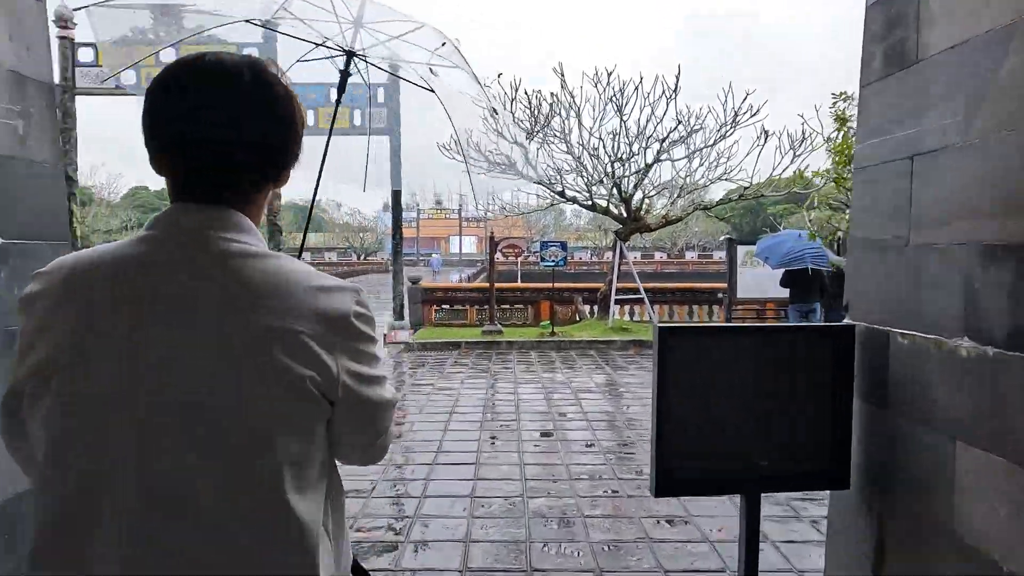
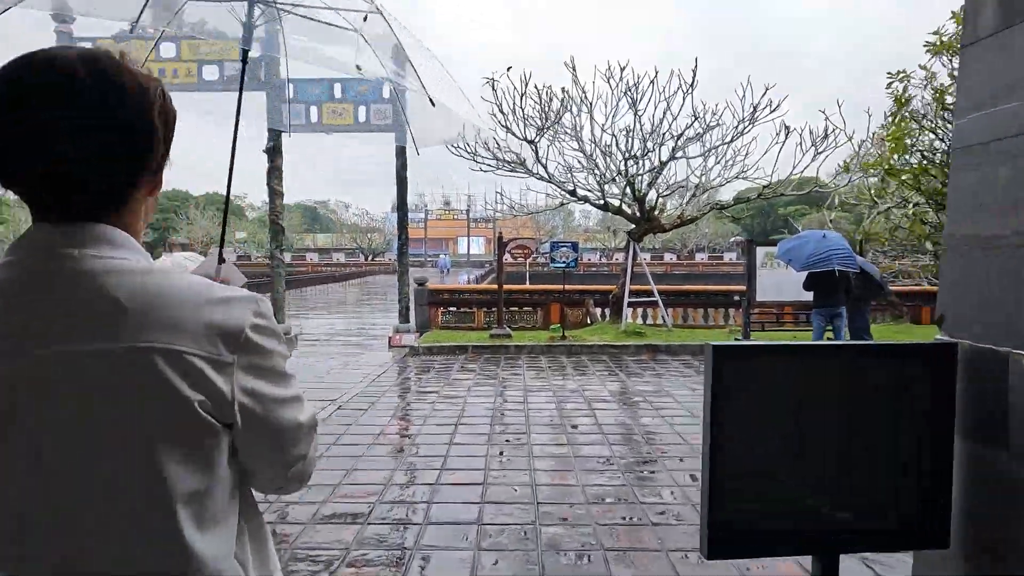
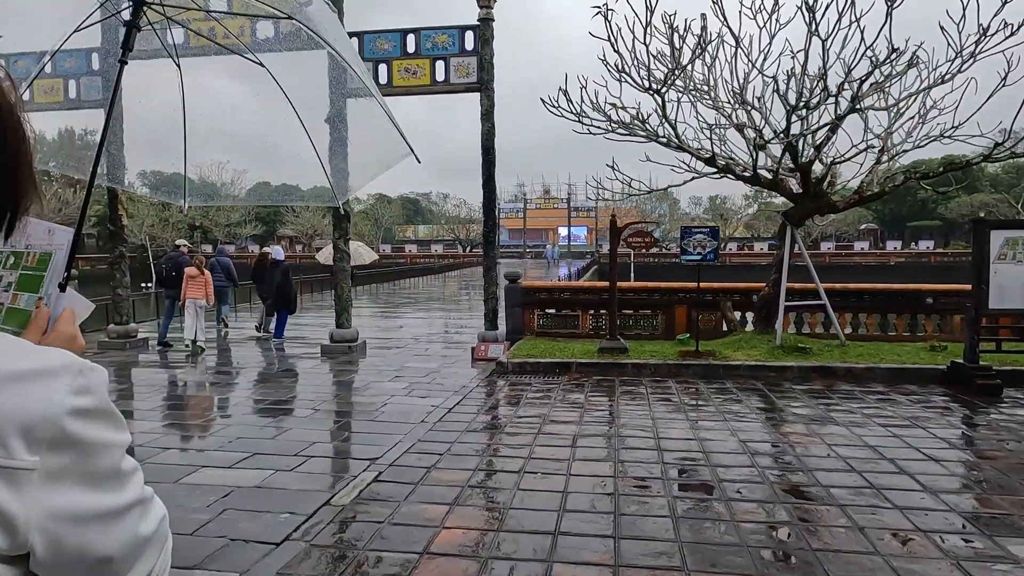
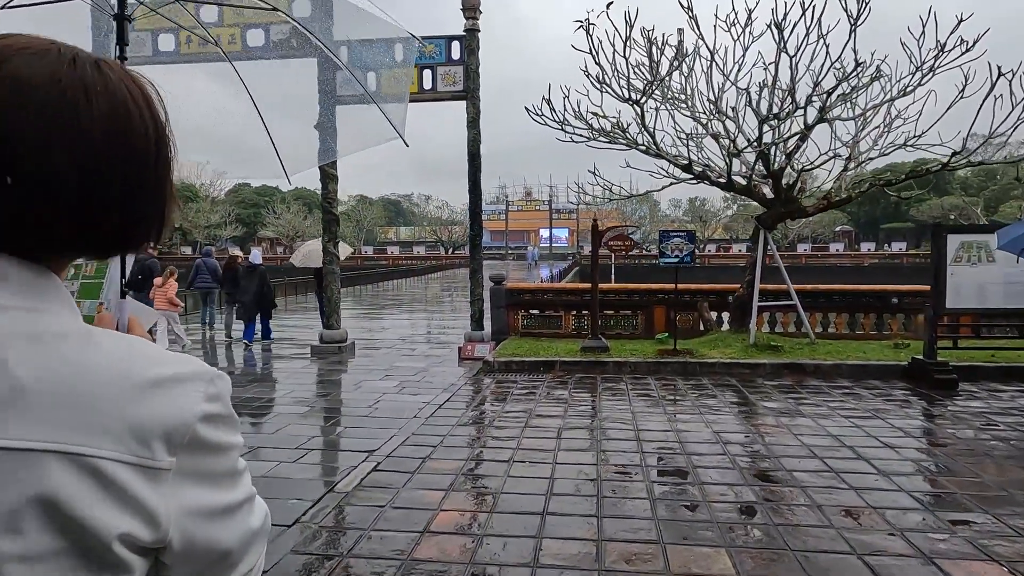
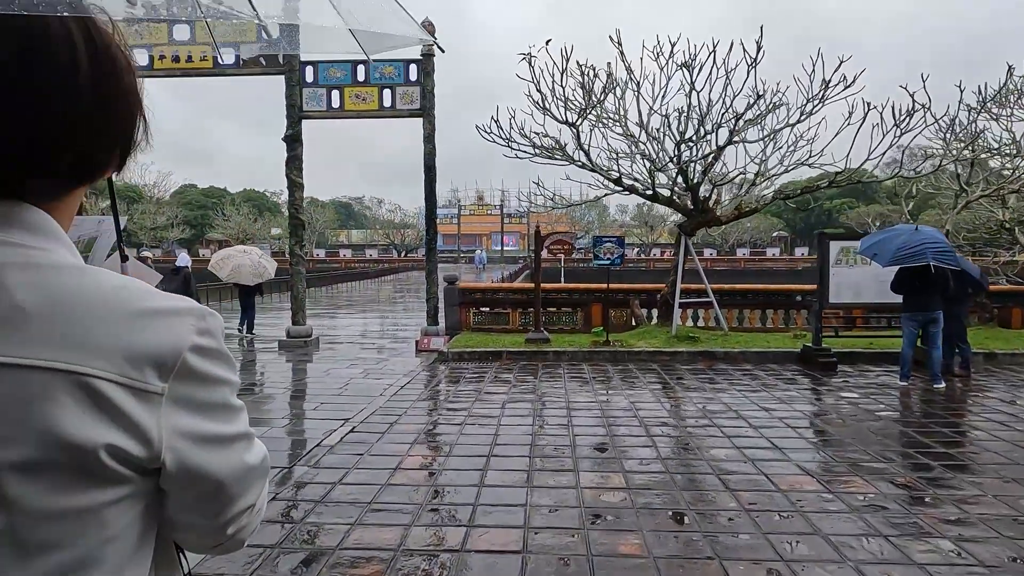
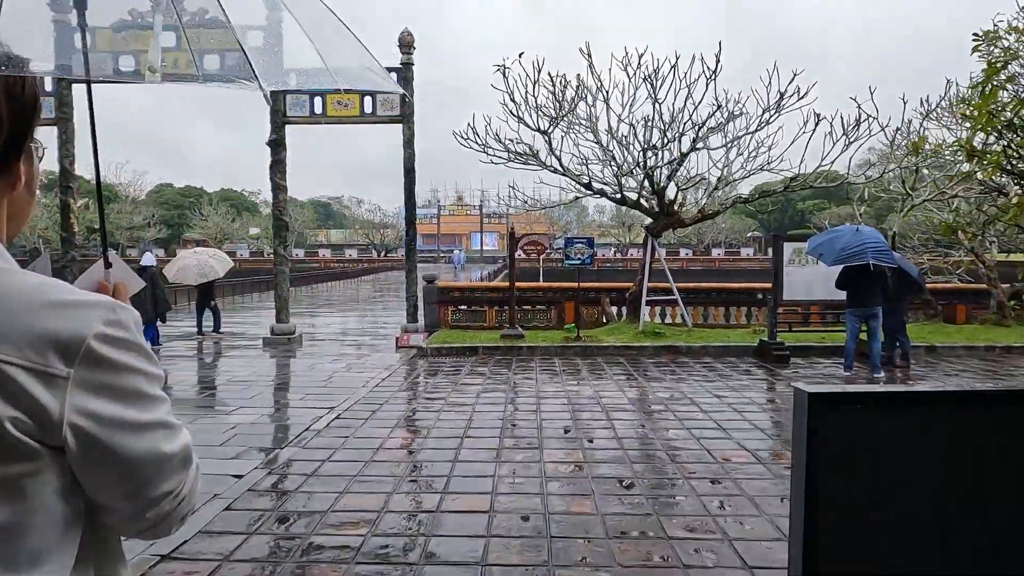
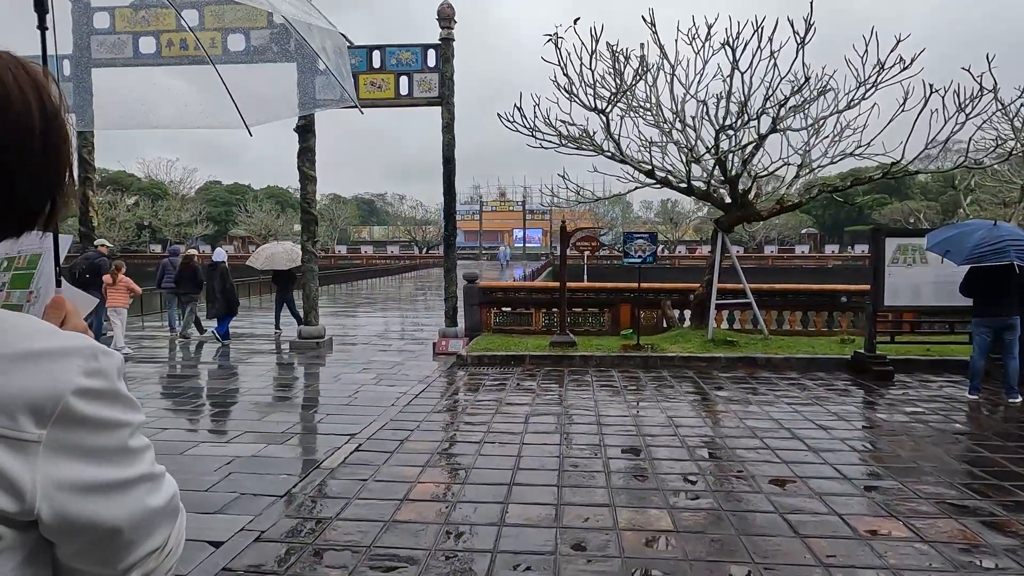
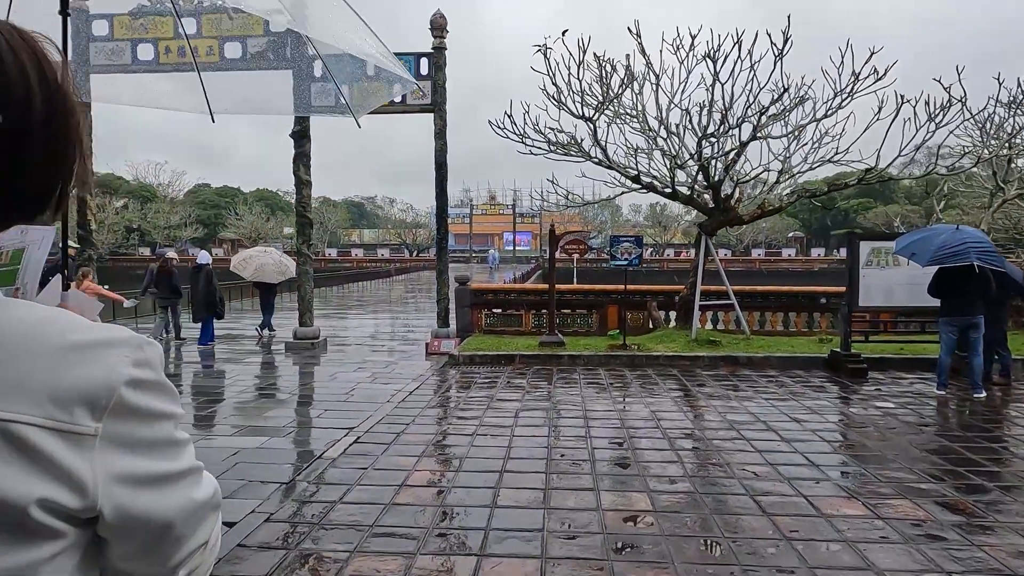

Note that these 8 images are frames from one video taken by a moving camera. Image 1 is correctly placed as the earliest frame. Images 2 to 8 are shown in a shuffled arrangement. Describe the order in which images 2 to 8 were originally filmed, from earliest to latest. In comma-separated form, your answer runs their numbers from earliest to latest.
2, 6, 5, 8, 7, 4, 3
